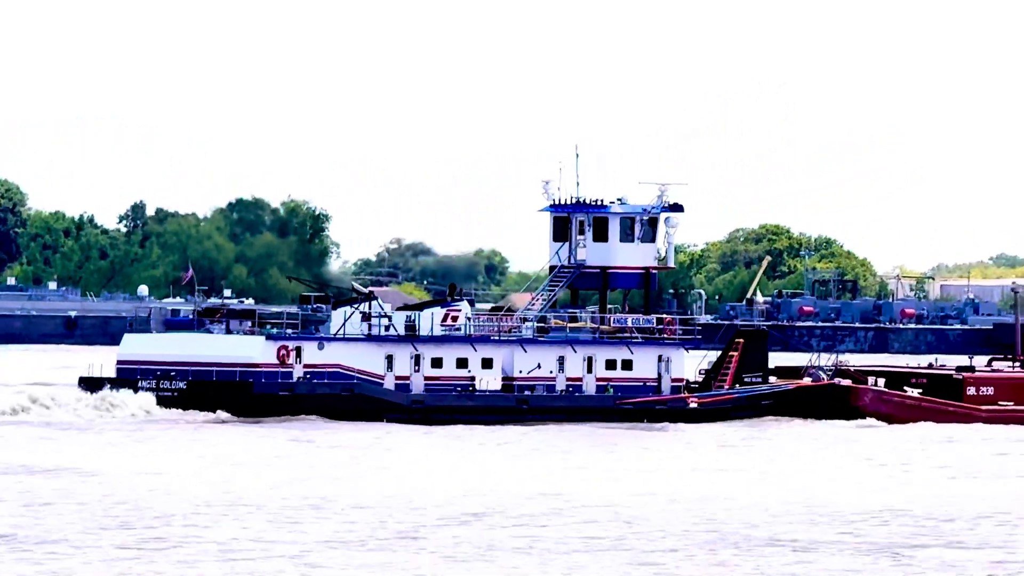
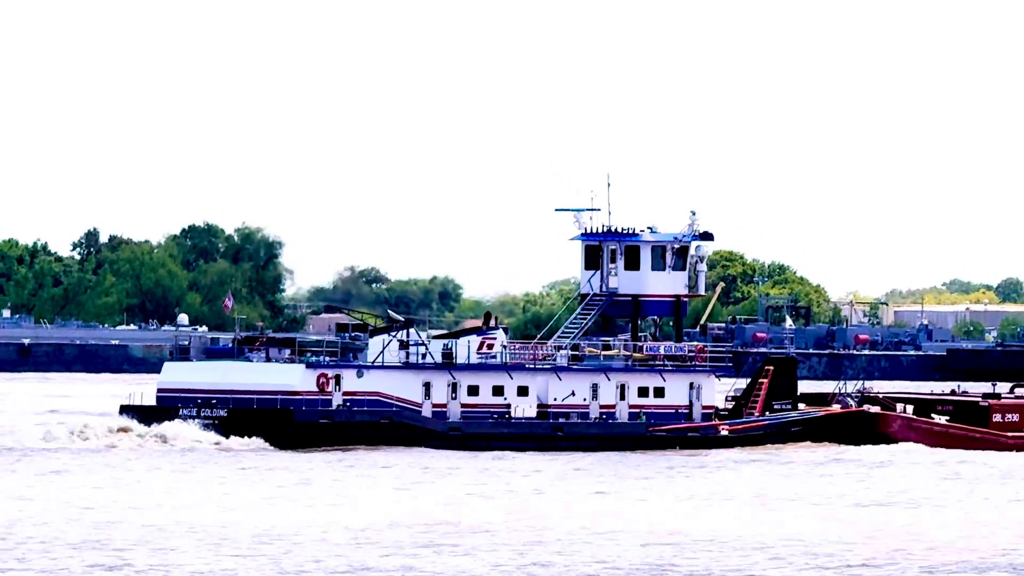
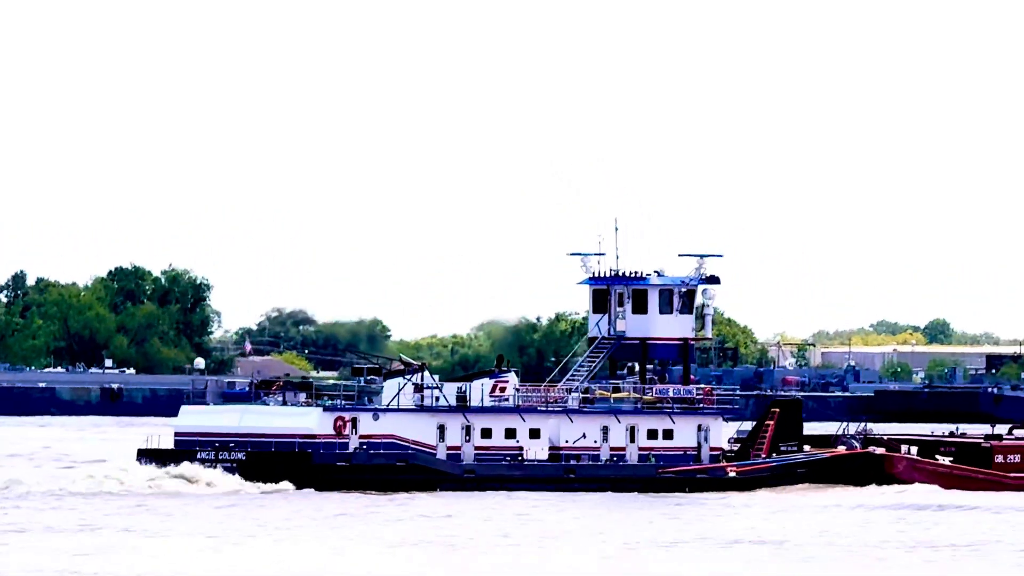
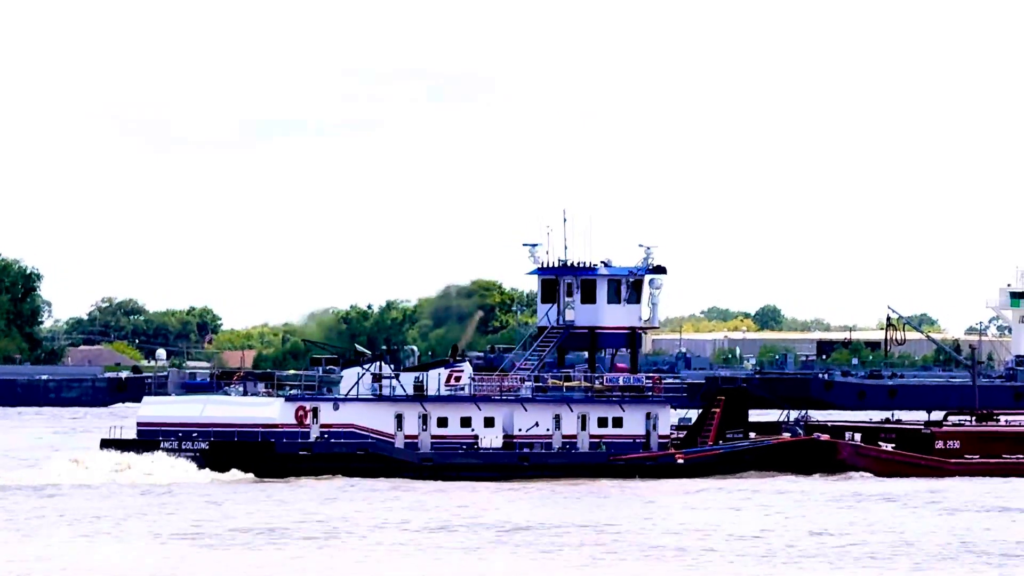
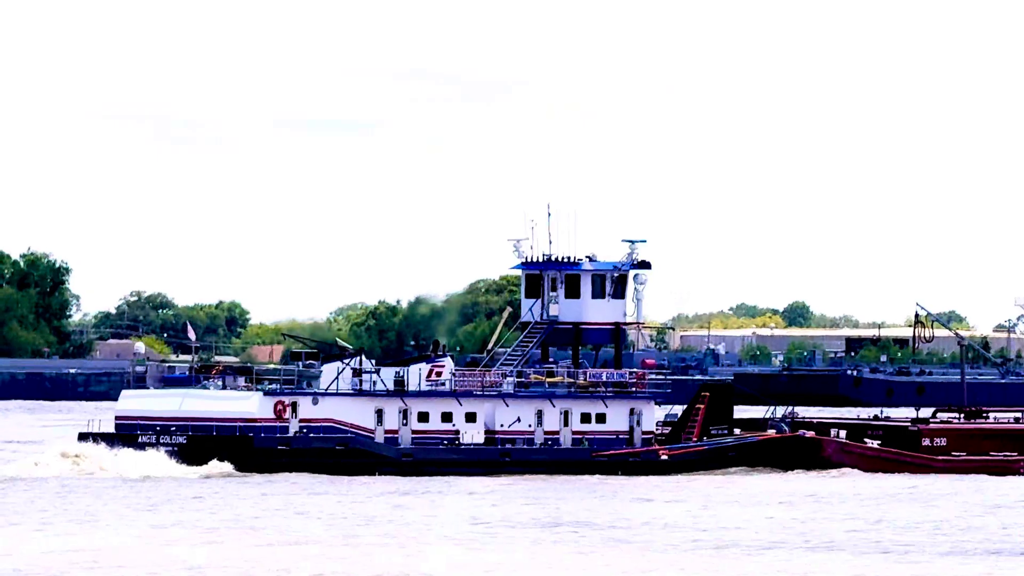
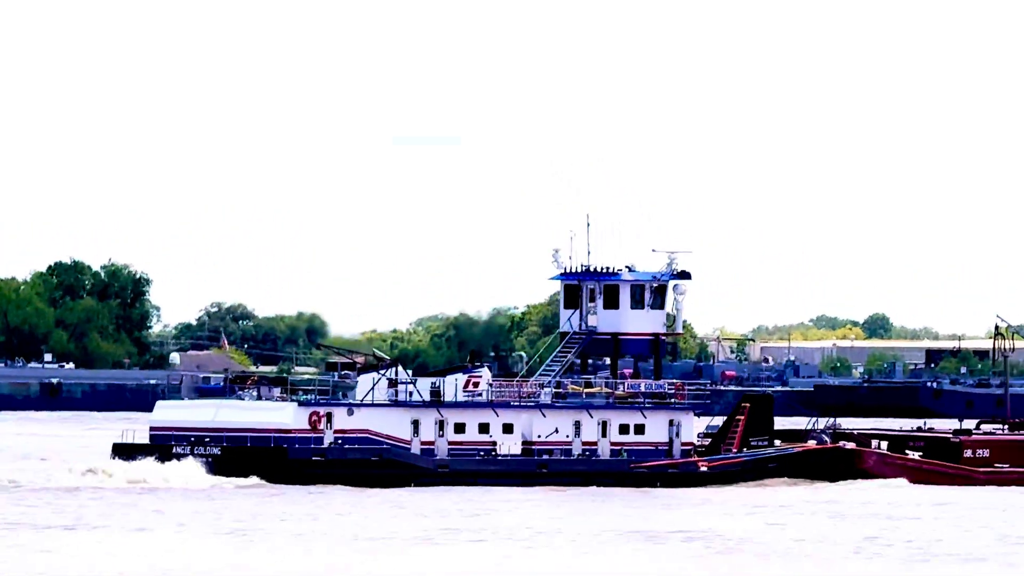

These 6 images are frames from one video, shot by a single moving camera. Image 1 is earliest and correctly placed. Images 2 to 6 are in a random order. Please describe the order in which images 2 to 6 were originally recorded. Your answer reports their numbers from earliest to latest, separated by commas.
2, 3, 6, 5, 4
